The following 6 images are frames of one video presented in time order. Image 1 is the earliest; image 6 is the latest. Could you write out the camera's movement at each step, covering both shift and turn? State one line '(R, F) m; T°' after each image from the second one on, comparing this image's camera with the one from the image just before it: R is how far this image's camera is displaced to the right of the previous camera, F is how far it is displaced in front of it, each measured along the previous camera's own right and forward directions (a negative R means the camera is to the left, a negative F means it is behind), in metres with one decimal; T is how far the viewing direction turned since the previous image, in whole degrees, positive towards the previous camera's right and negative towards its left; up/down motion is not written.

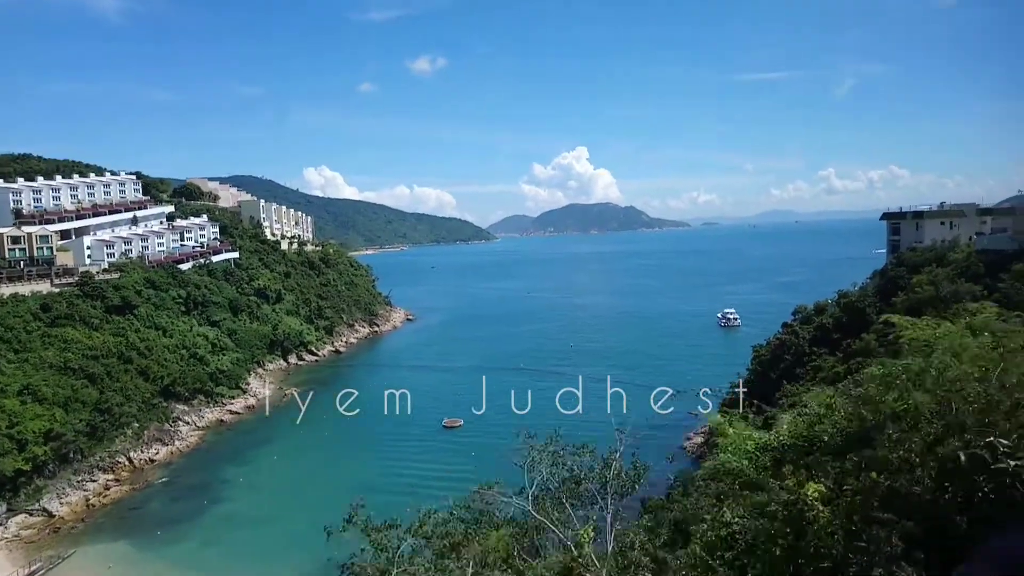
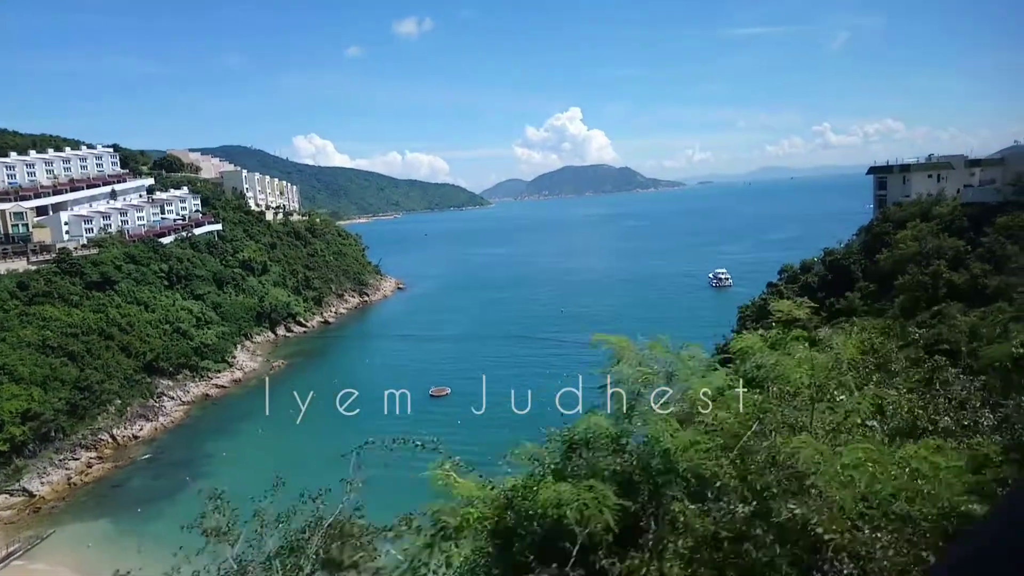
(+0.5, +0.4) m; 0°
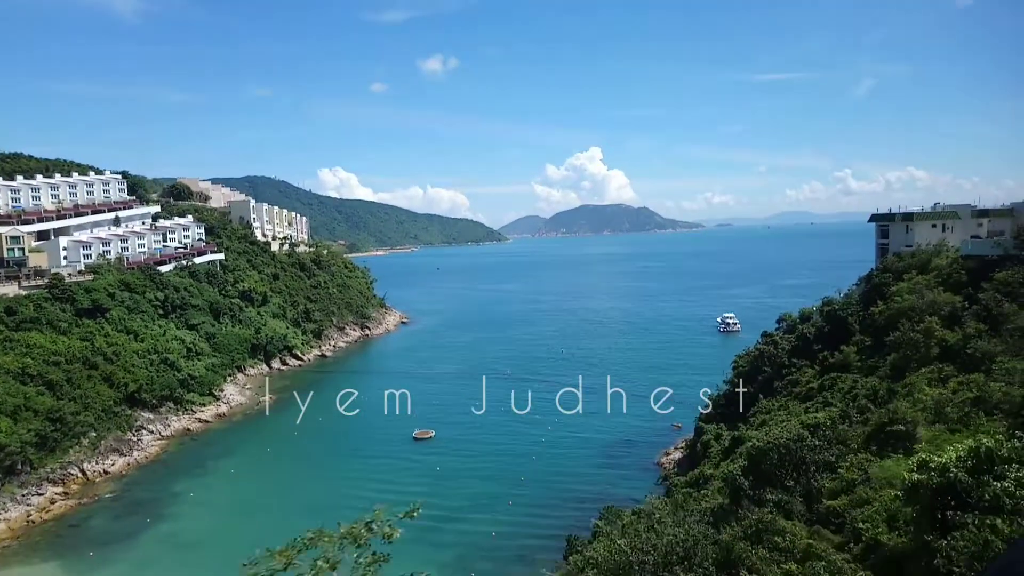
(+1.0, +0.8) m; -1°
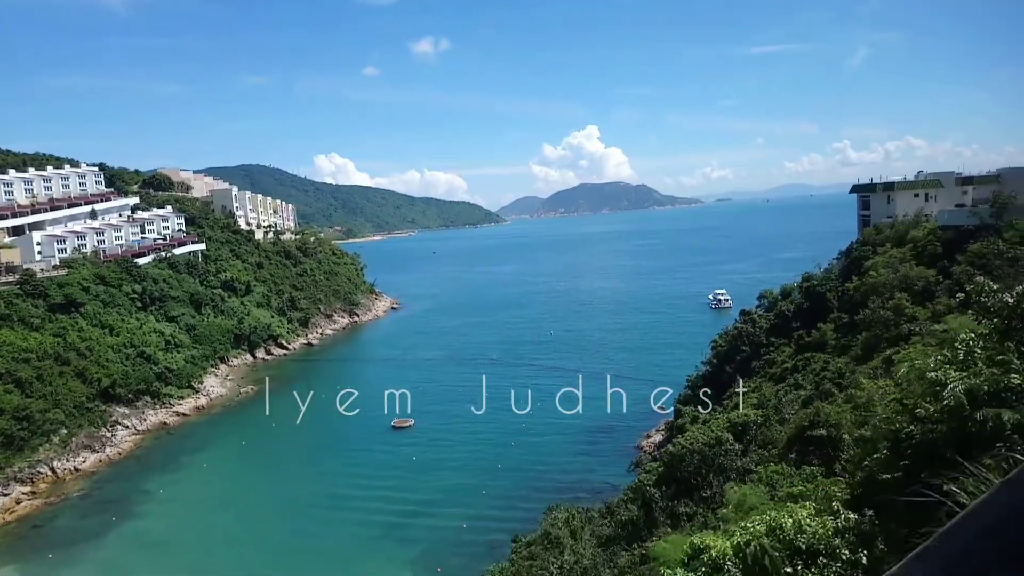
(+0.9, +0.6) m; 0°
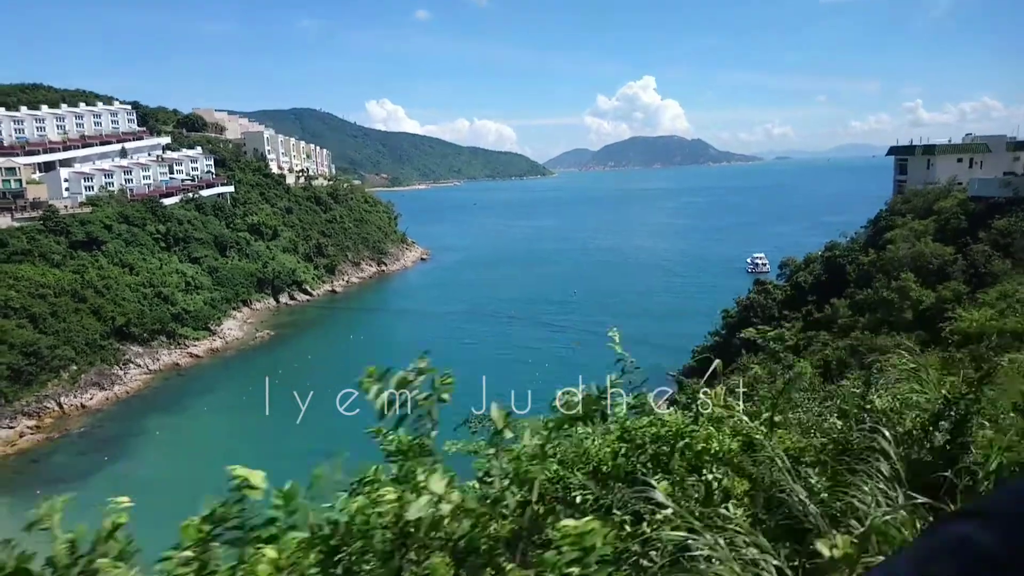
(+1.2, +1.0) m; -4°
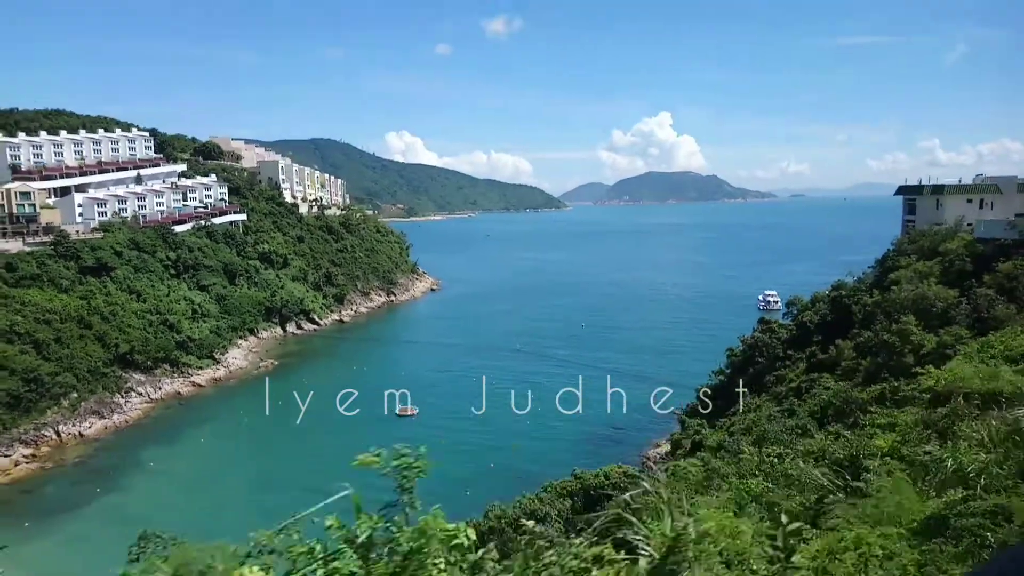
(+0.4, +0.2) m; -1°
